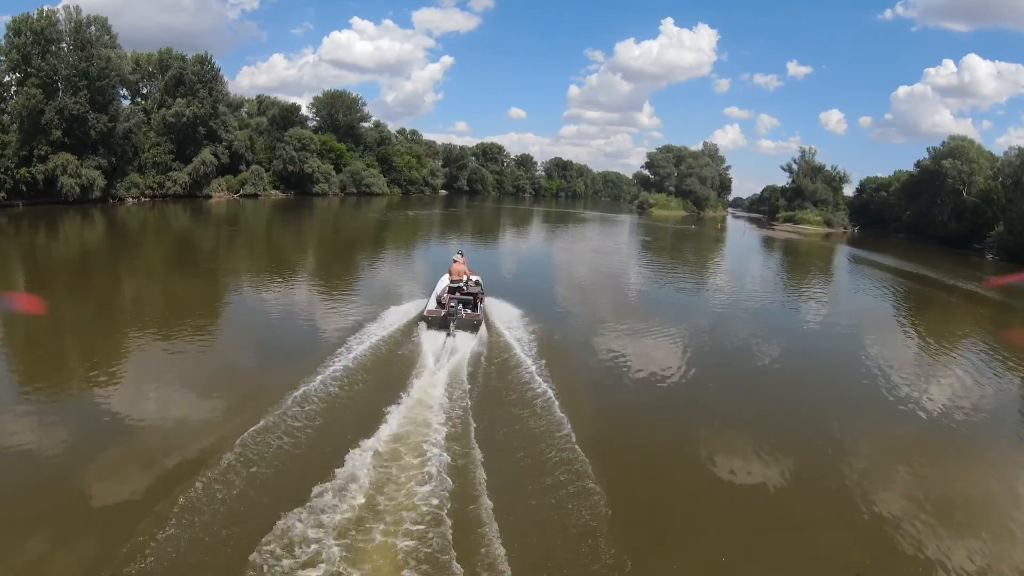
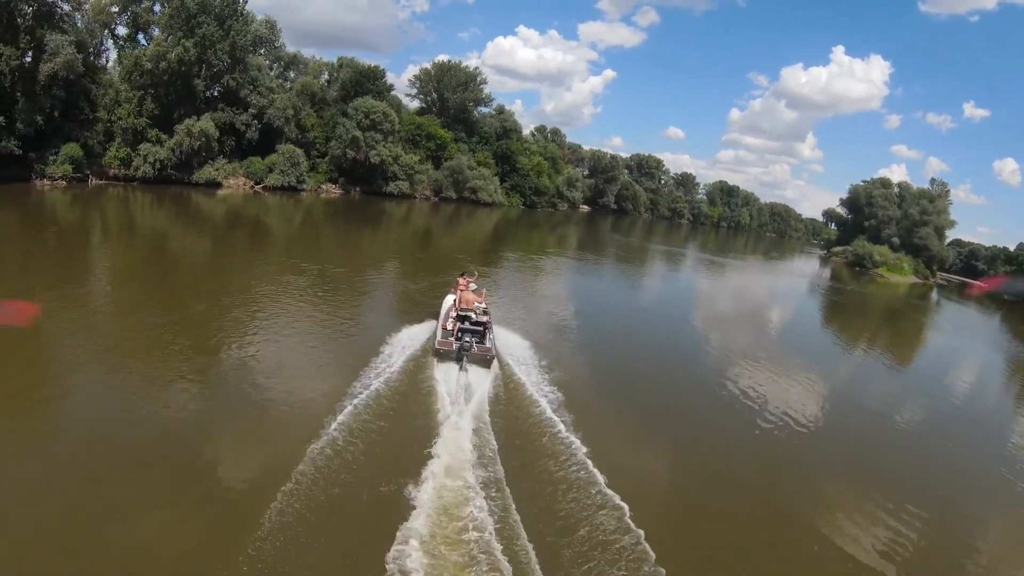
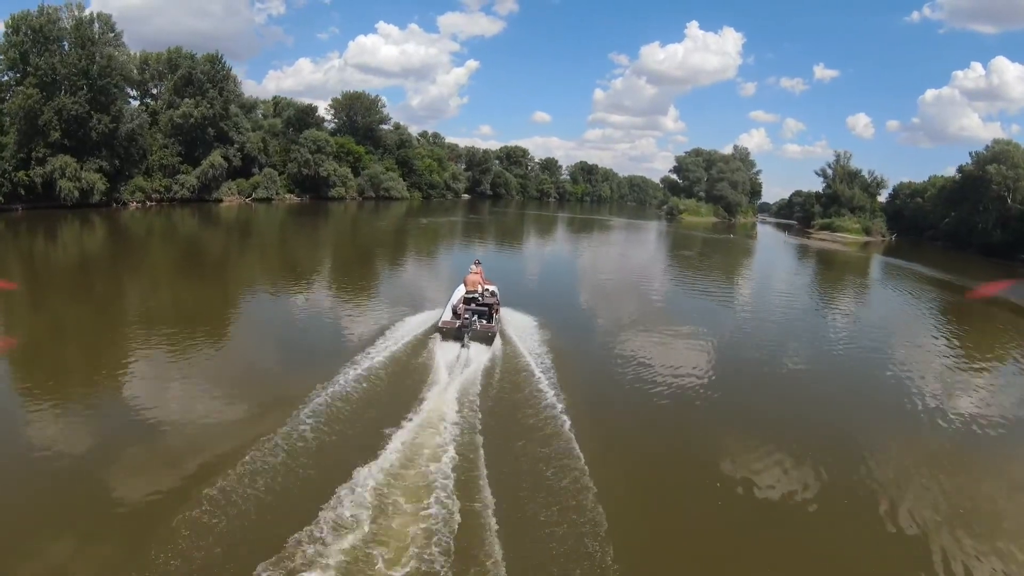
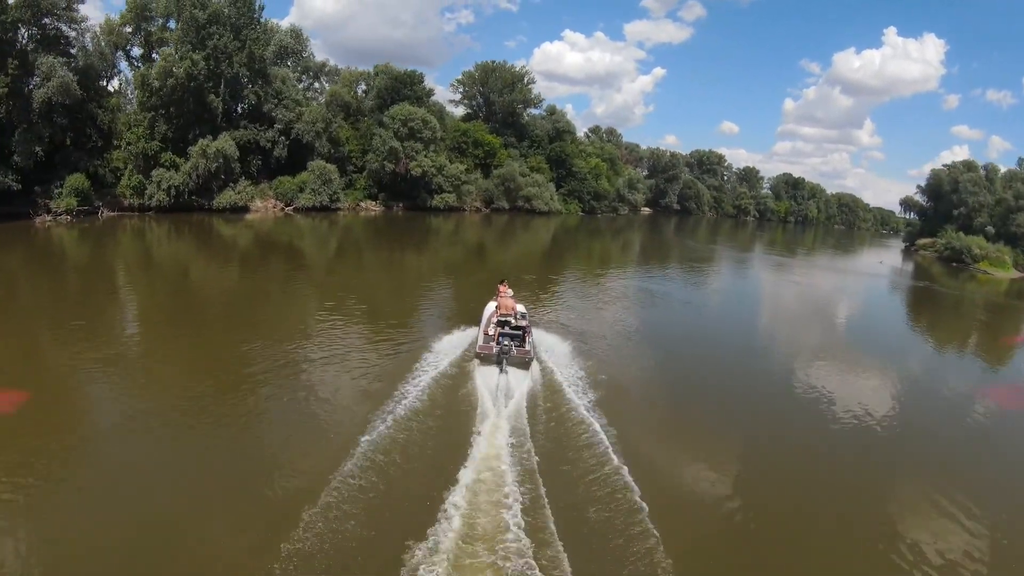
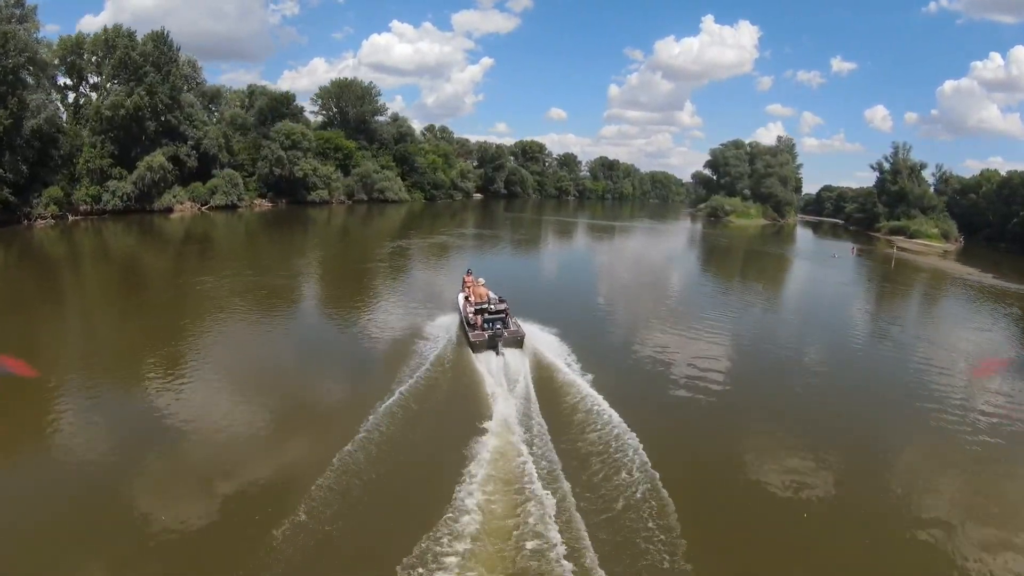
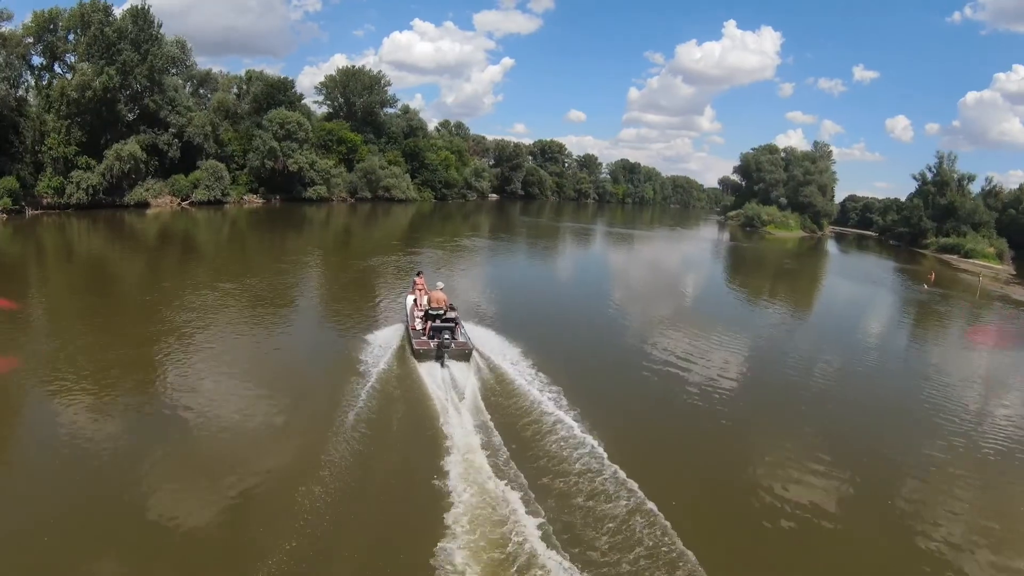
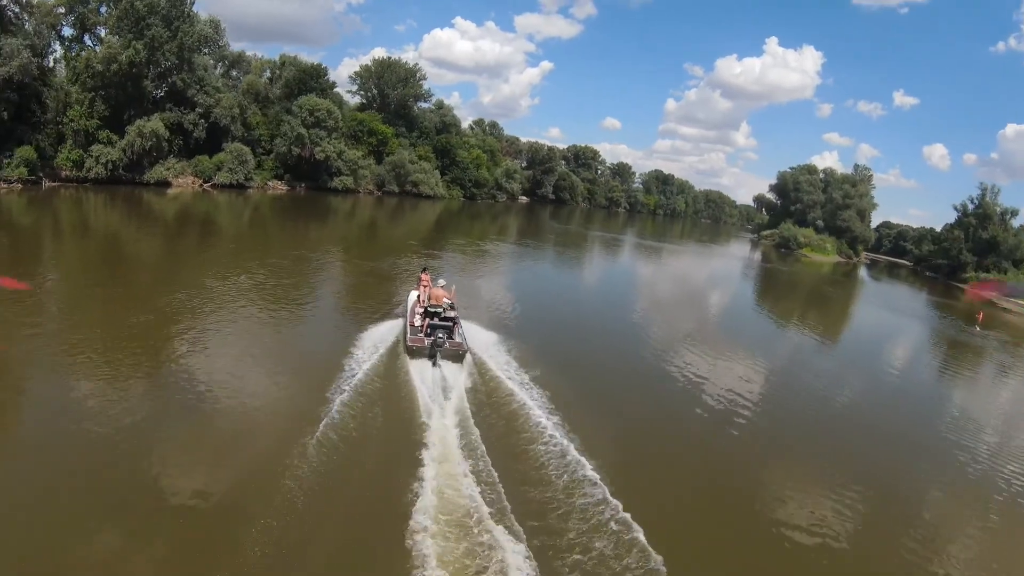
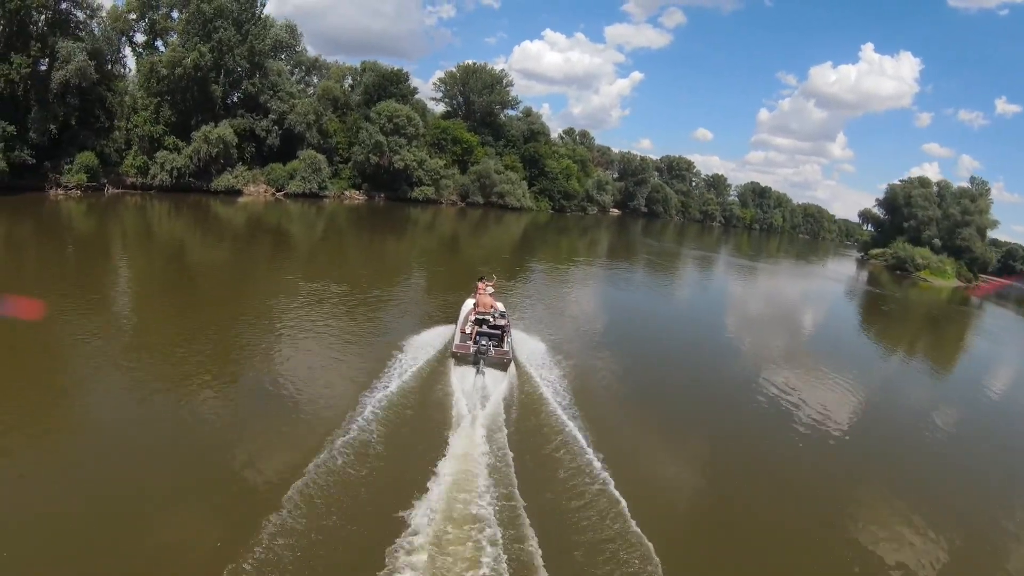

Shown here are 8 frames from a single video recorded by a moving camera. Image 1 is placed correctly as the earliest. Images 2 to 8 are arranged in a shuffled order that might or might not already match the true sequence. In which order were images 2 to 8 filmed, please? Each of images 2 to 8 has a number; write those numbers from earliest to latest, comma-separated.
3, 5, 6, 7, 2, 8, 4
